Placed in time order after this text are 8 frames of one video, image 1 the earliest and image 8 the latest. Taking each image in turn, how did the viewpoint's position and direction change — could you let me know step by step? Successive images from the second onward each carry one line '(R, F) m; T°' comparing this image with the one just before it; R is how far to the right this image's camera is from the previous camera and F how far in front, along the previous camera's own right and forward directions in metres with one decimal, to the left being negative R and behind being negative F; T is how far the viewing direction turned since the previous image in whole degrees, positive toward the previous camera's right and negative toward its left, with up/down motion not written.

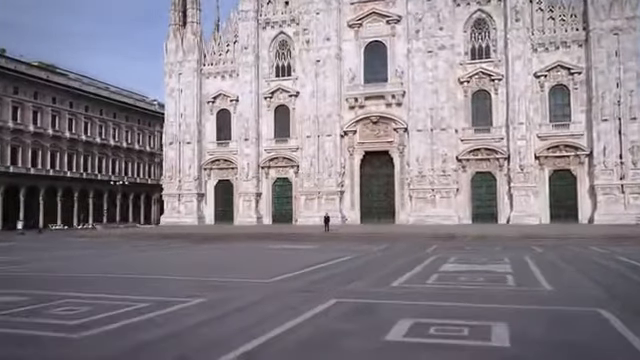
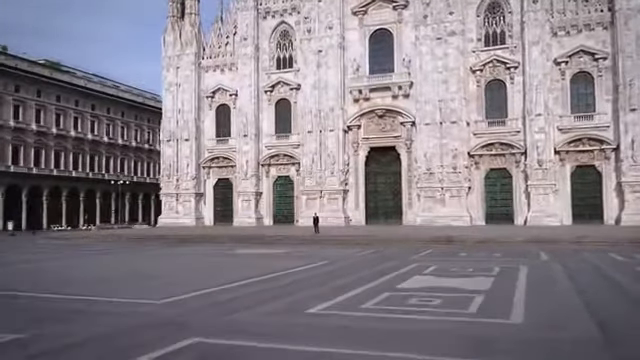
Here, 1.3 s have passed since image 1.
(+1.8, +2.8) m; -3°
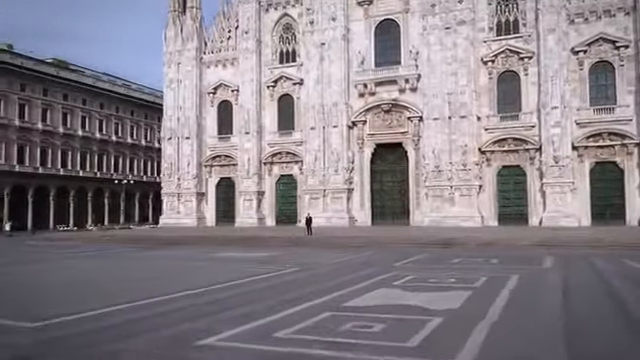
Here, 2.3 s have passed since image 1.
(+1.3, +1.8) m; -2°
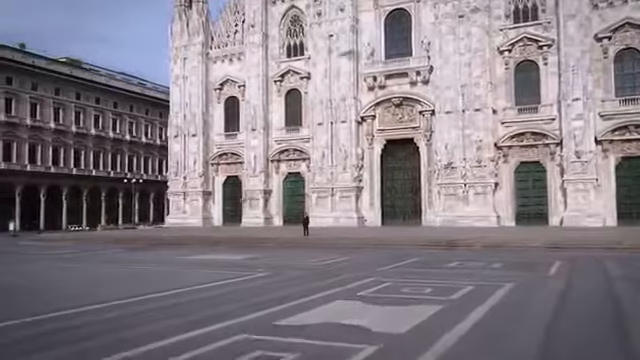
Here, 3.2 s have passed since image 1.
(+1.2, +1.7) m; -3°
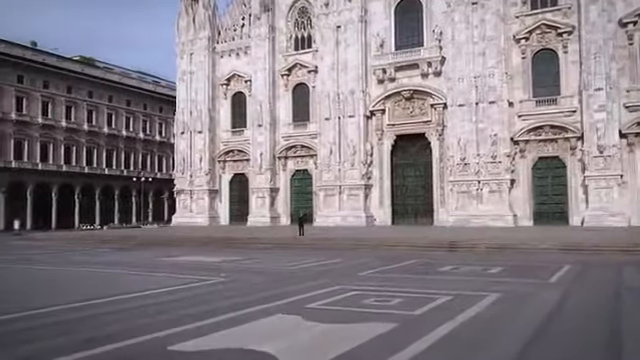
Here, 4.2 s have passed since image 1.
(+1.1, +1.5) m; -3°
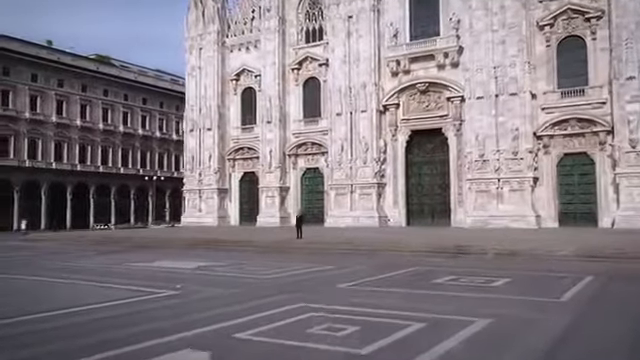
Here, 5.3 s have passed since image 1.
(+1.0, +1.7) m; -3°
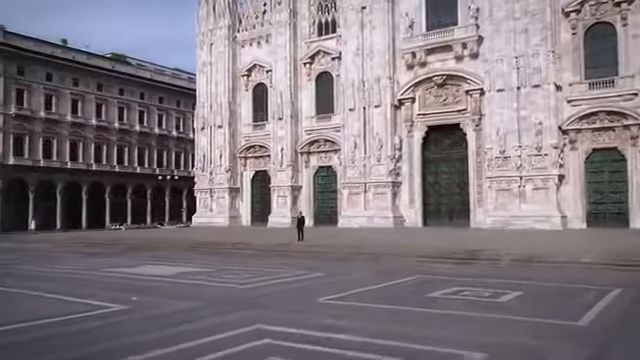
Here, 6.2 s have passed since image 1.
(+0.7, +1.4) m; -2°
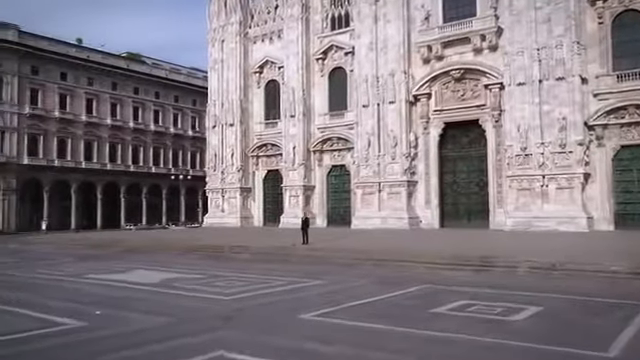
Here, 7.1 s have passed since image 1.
(+0.5, +1.1) m; -2°
